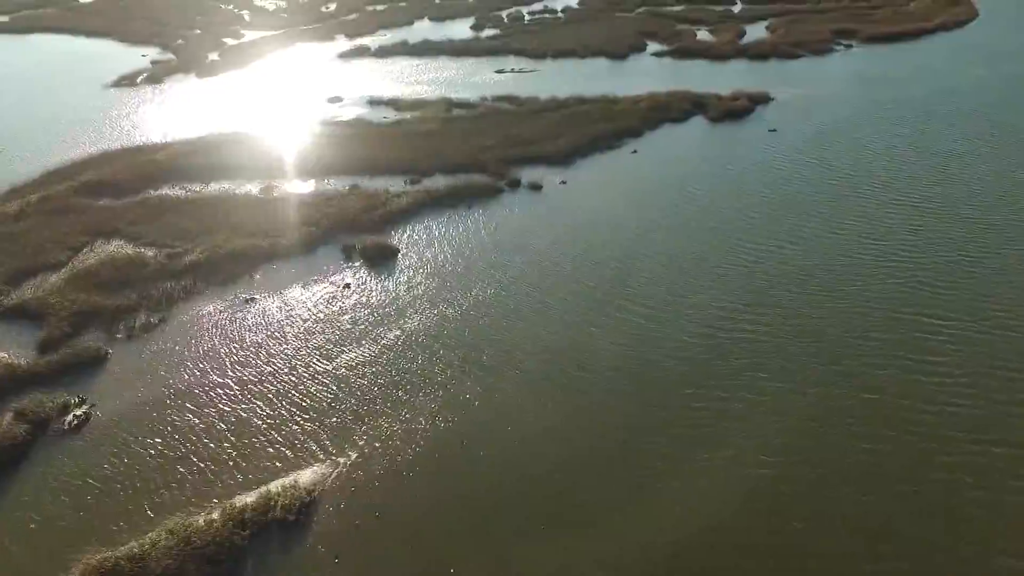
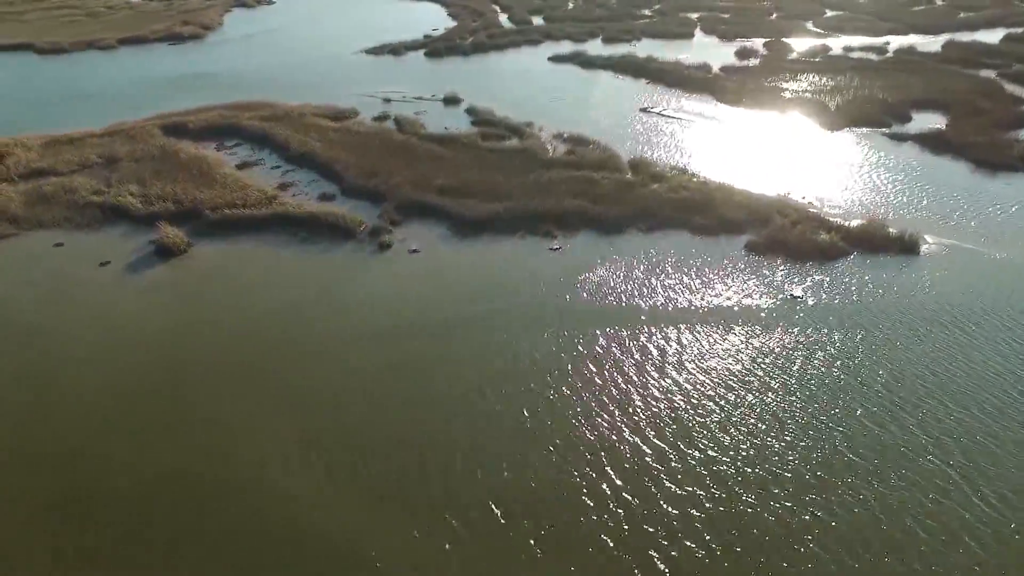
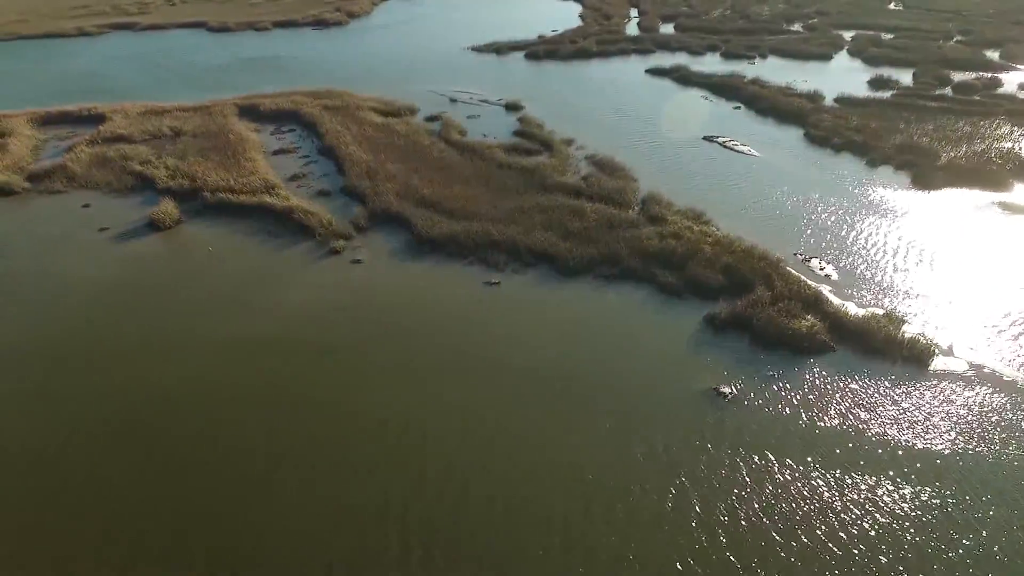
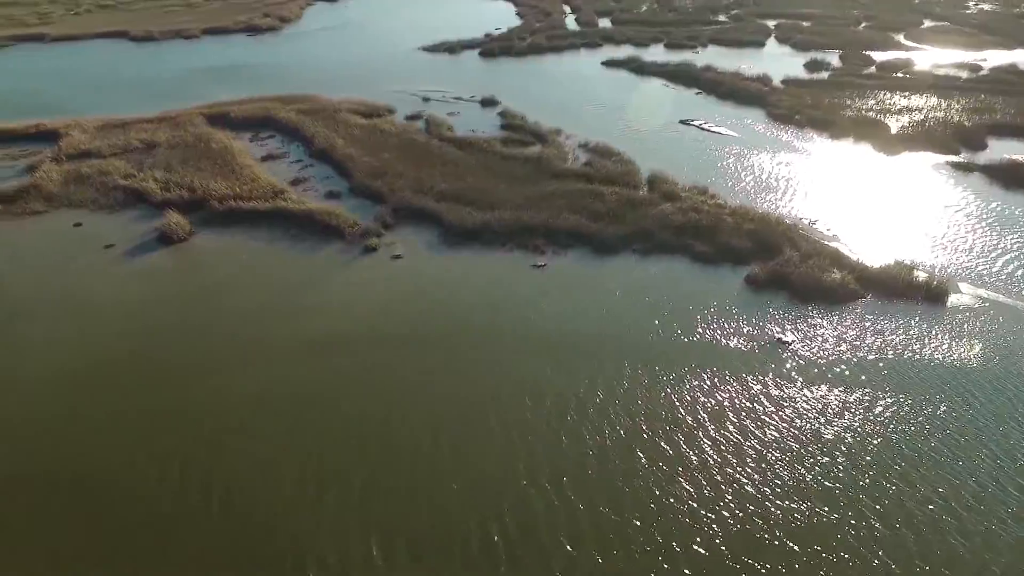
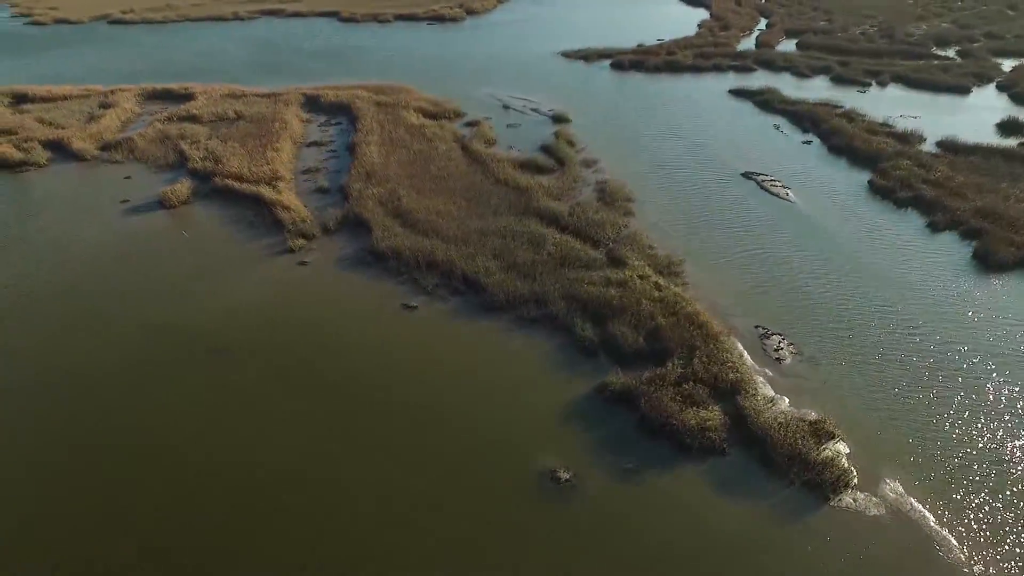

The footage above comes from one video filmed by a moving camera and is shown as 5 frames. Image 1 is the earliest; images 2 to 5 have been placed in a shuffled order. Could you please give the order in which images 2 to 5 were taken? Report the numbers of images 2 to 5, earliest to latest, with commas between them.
2, 4, 3, 5
